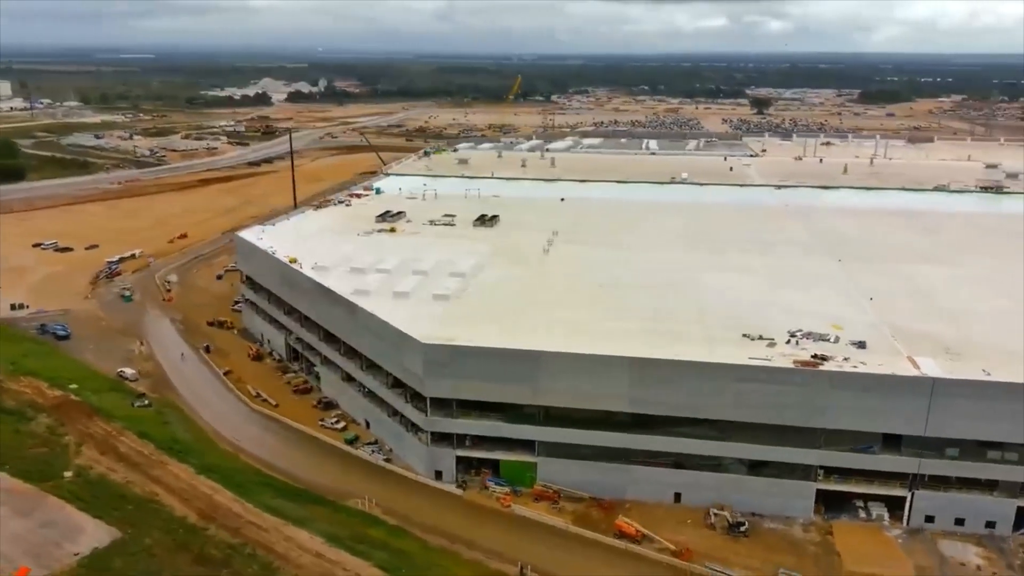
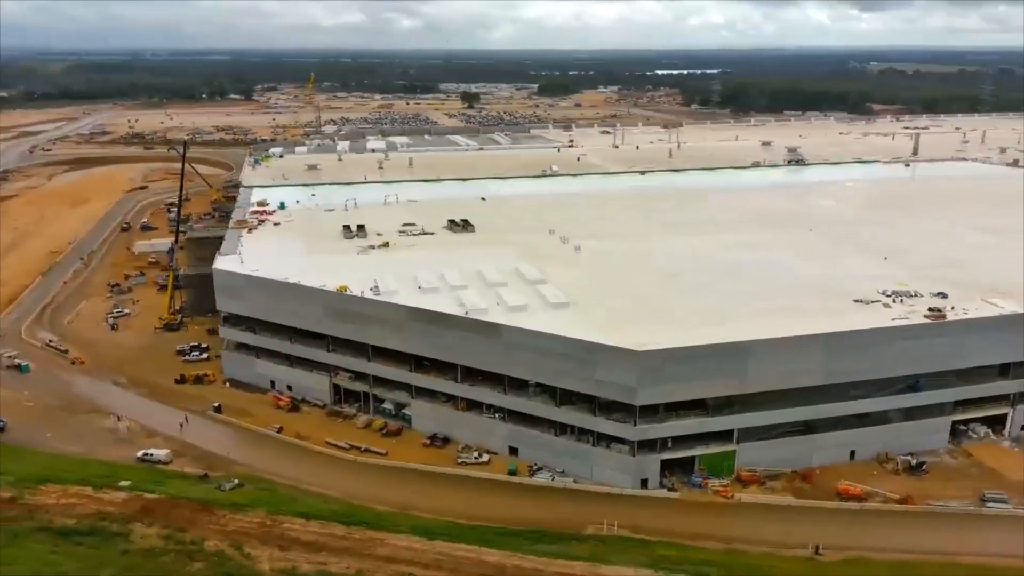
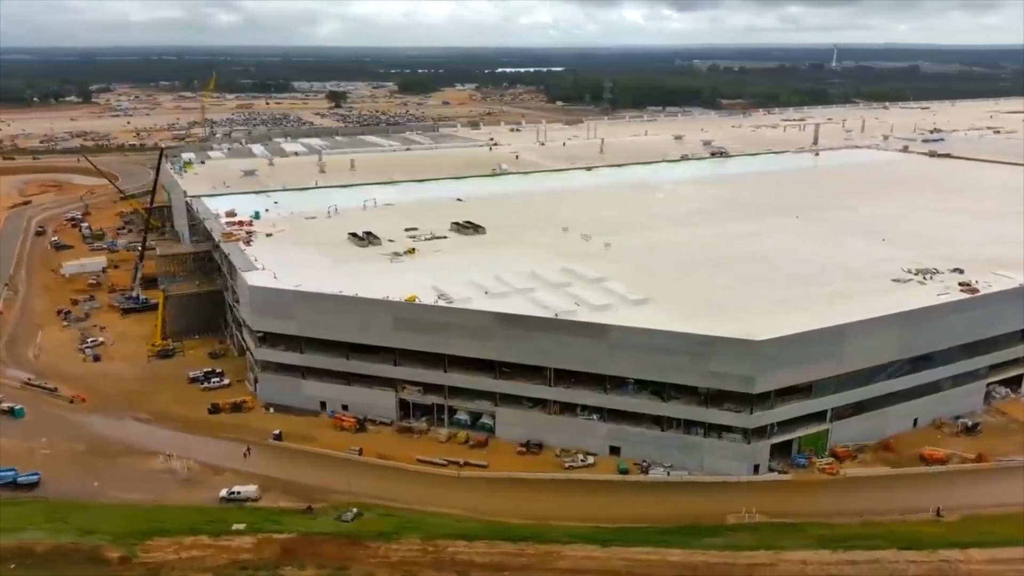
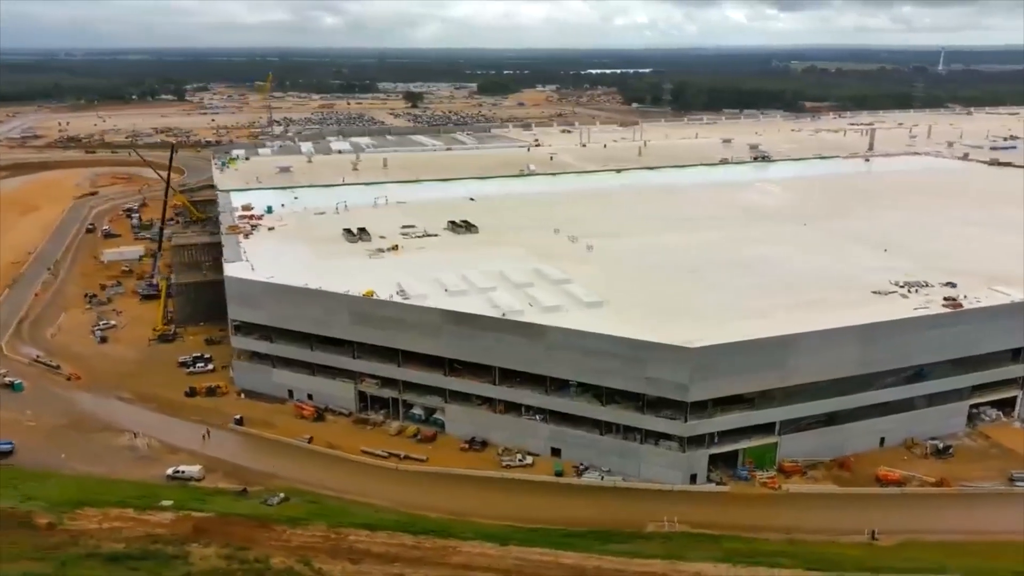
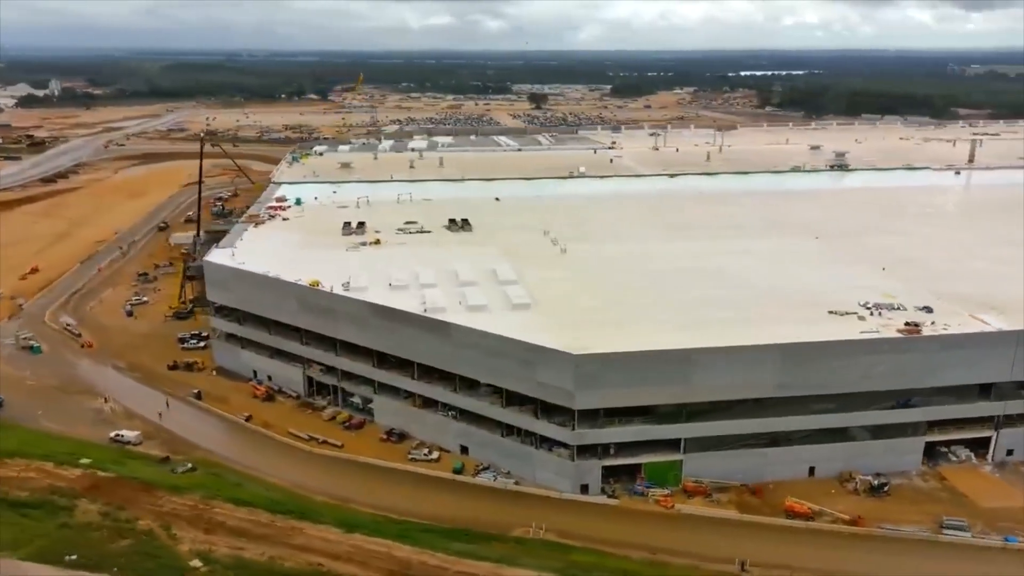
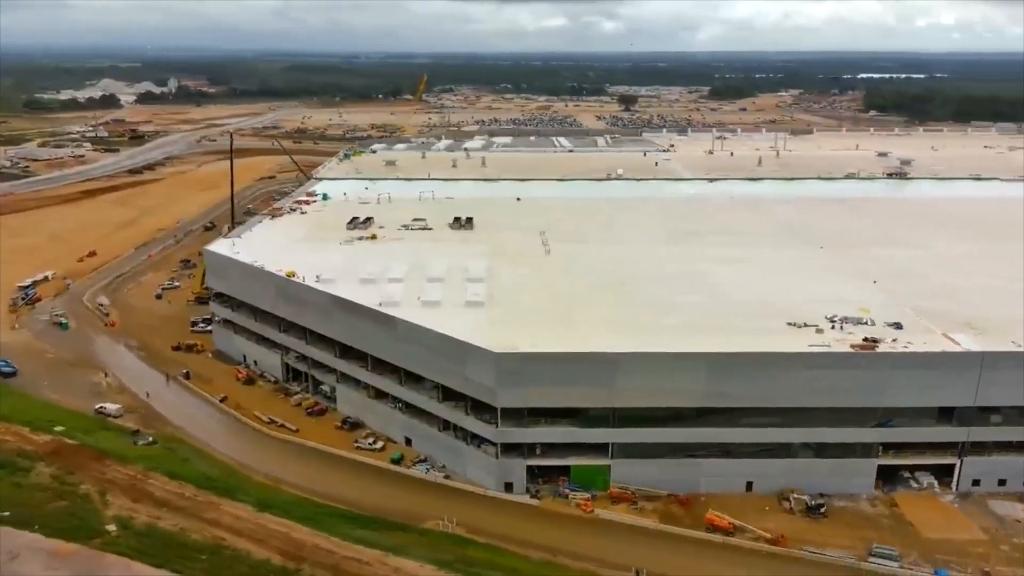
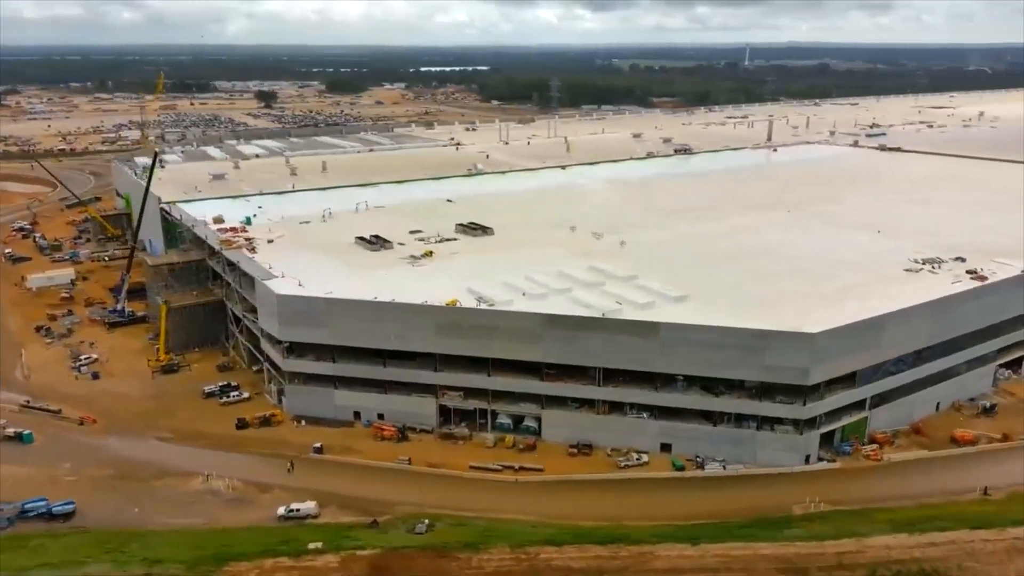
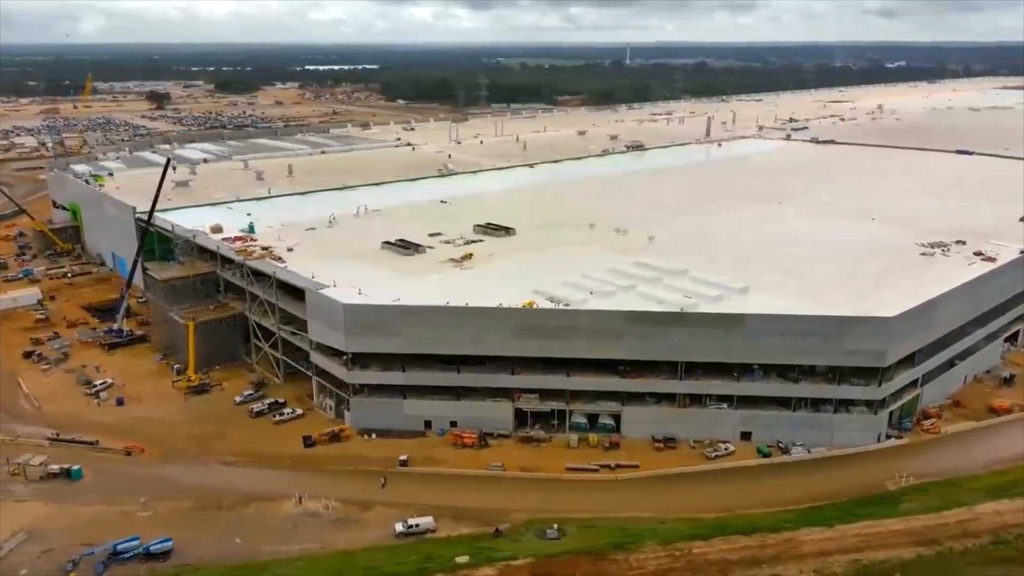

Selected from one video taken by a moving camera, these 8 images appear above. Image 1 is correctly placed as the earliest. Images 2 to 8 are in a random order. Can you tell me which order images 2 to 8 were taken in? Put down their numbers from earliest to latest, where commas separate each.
6, 5, 2, 4, 3, 7, 8
